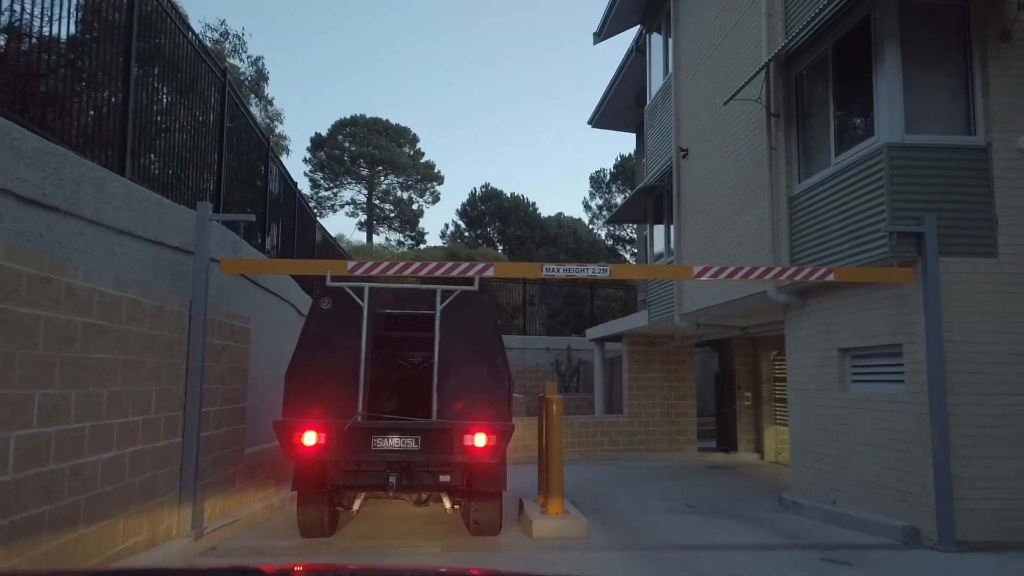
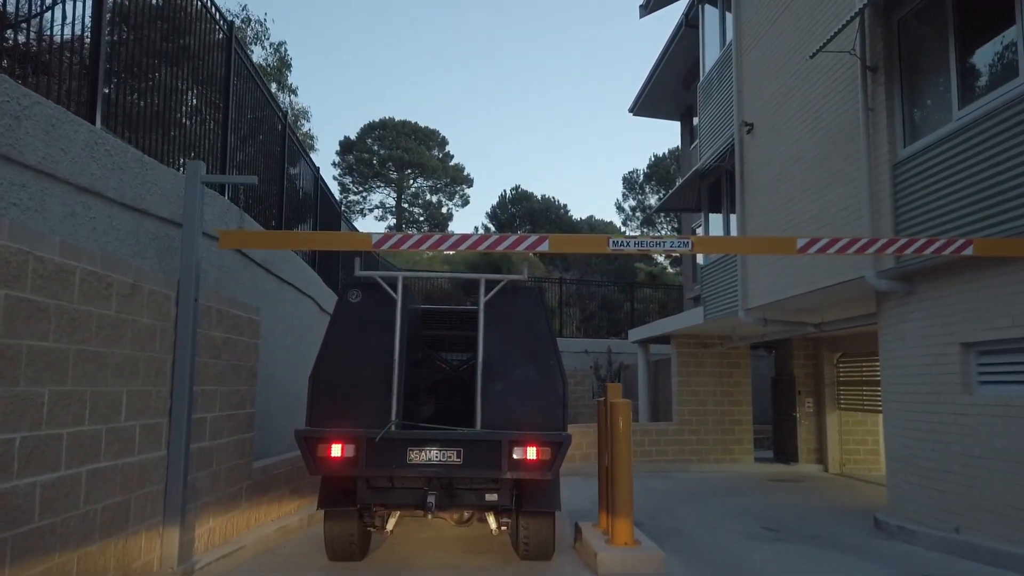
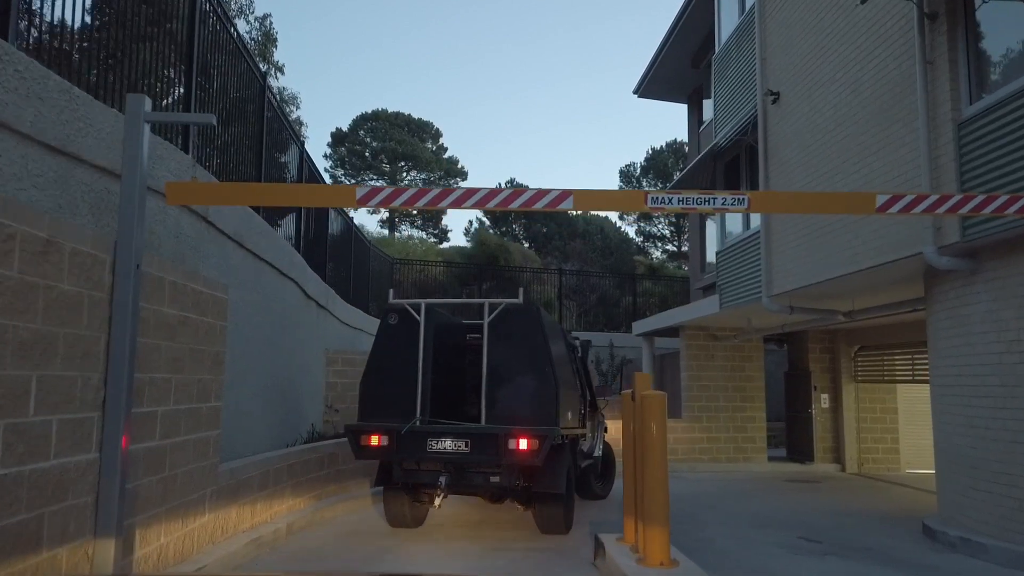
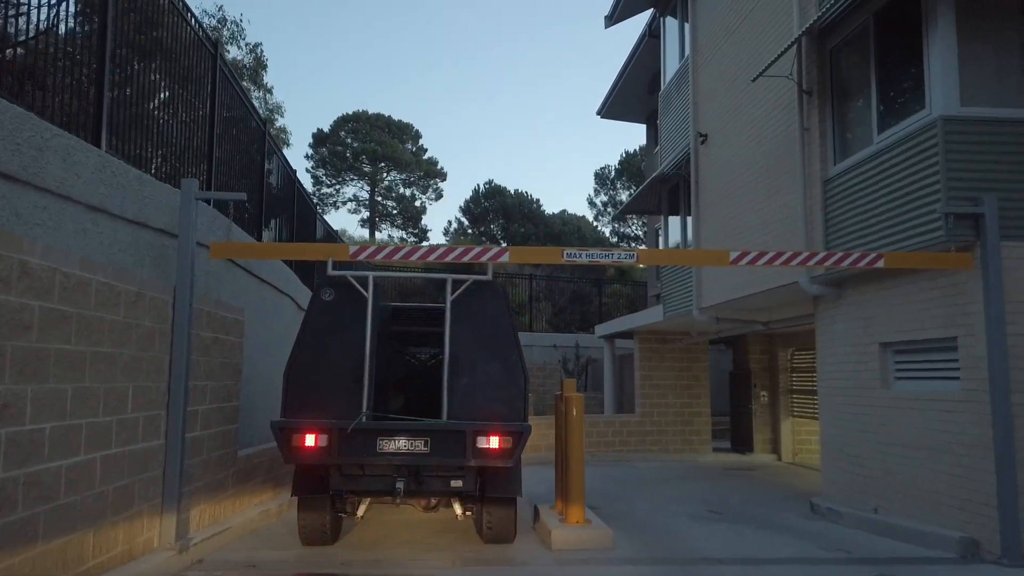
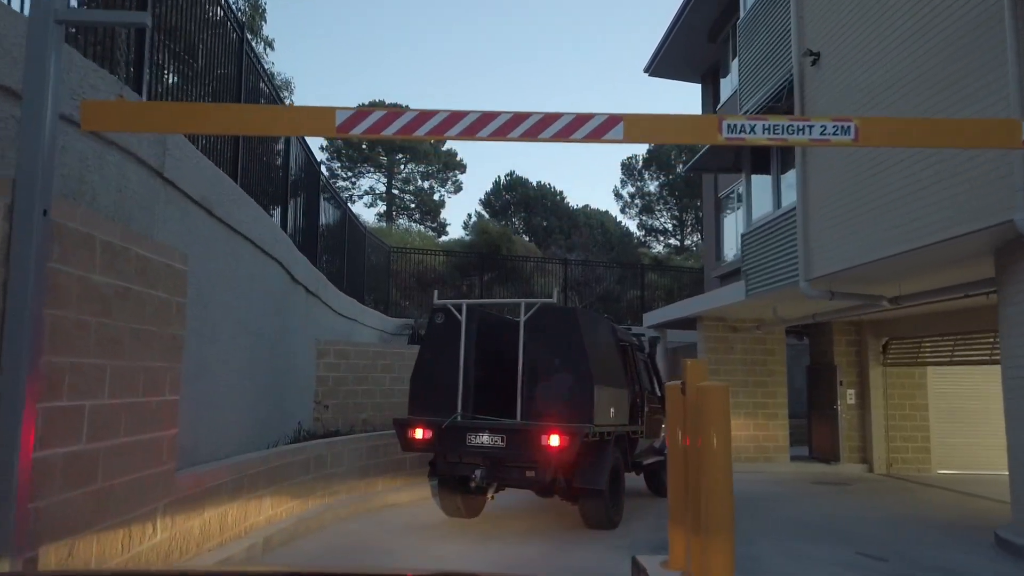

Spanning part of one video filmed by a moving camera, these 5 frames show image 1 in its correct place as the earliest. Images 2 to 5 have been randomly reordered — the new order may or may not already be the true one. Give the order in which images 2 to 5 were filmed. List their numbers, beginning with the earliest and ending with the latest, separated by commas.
4, 2, 3, 5
